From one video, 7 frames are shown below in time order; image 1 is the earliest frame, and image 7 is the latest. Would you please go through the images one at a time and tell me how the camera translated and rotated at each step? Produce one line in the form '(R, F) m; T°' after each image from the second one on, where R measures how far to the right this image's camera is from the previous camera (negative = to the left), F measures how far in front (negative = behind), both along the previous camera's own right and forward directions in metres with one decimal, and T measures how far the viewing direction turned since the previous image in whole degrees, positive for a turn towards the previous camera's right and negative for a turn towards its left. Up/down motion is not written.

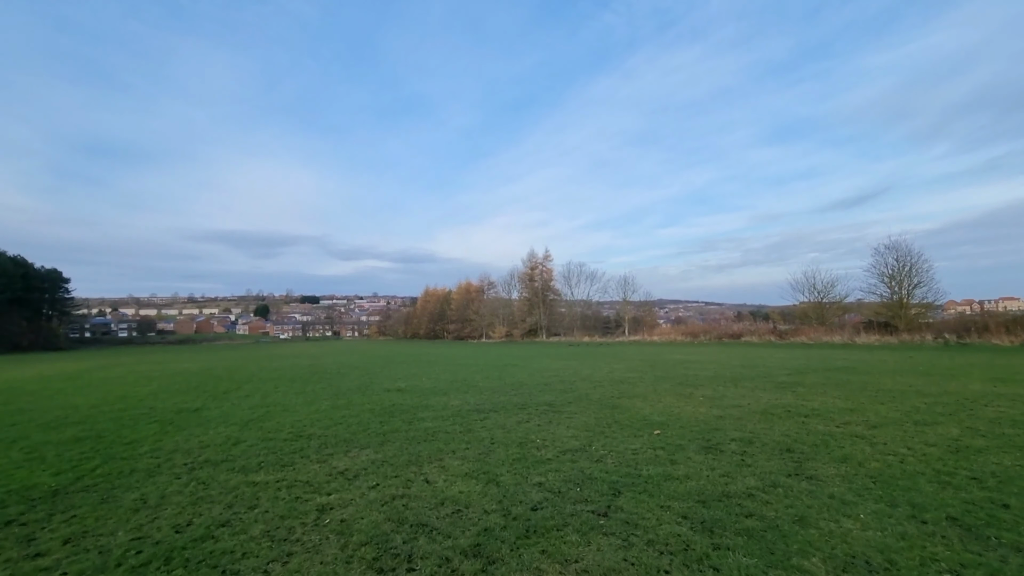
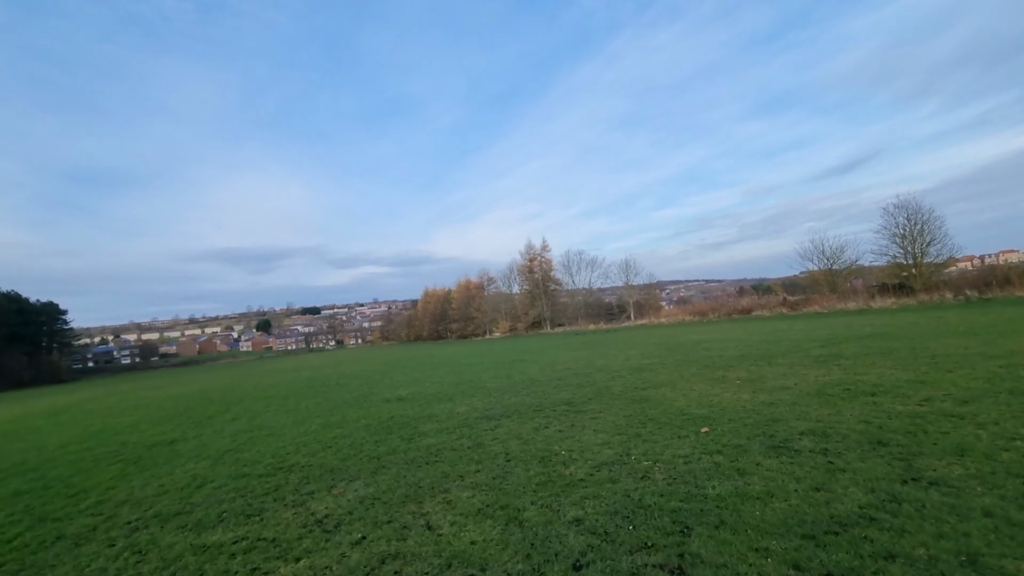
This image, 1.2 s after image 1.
(-0.1, +1.3) m; 0°
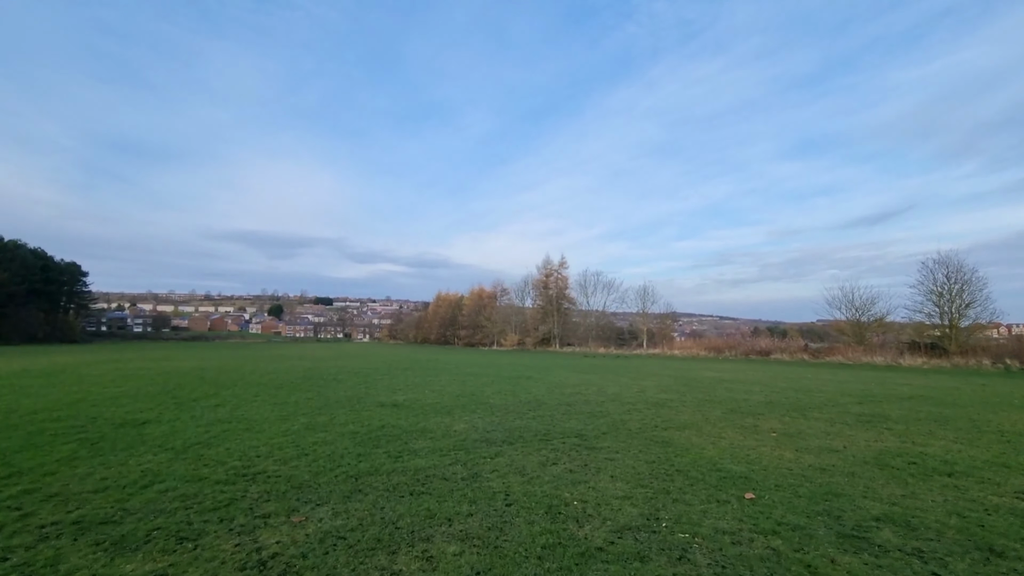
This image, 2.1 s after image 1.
(-0.1, +1.0) m; -2°
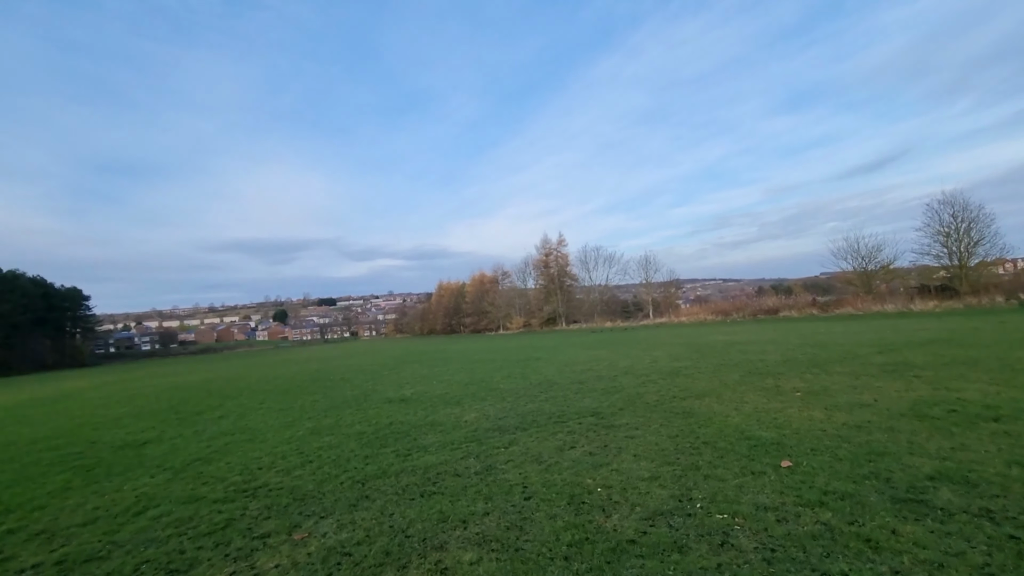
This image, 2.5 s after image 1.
(0.0, +0.5) m; 0°
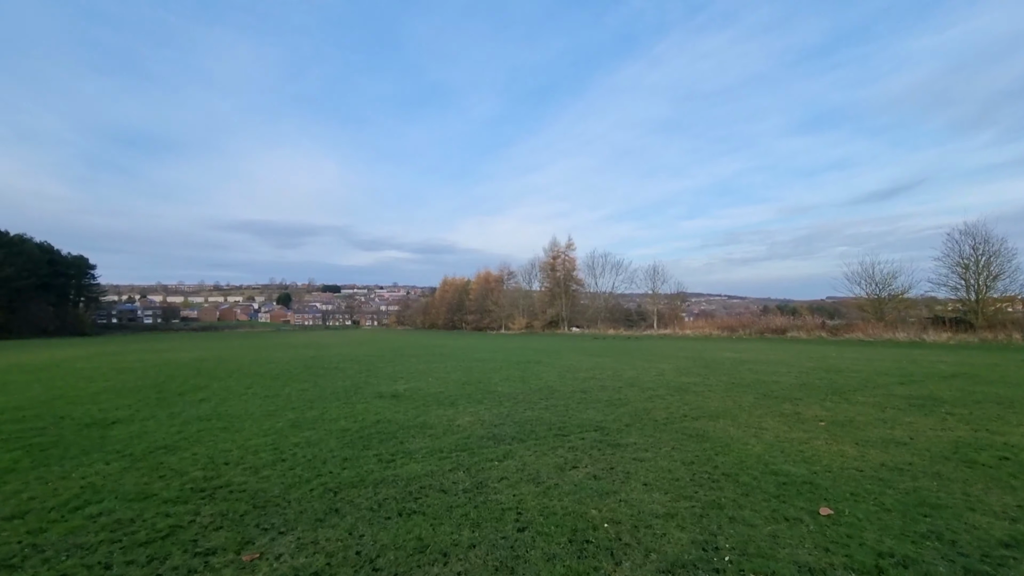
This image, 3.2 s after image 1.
(0.0, +0.7) m; 0°
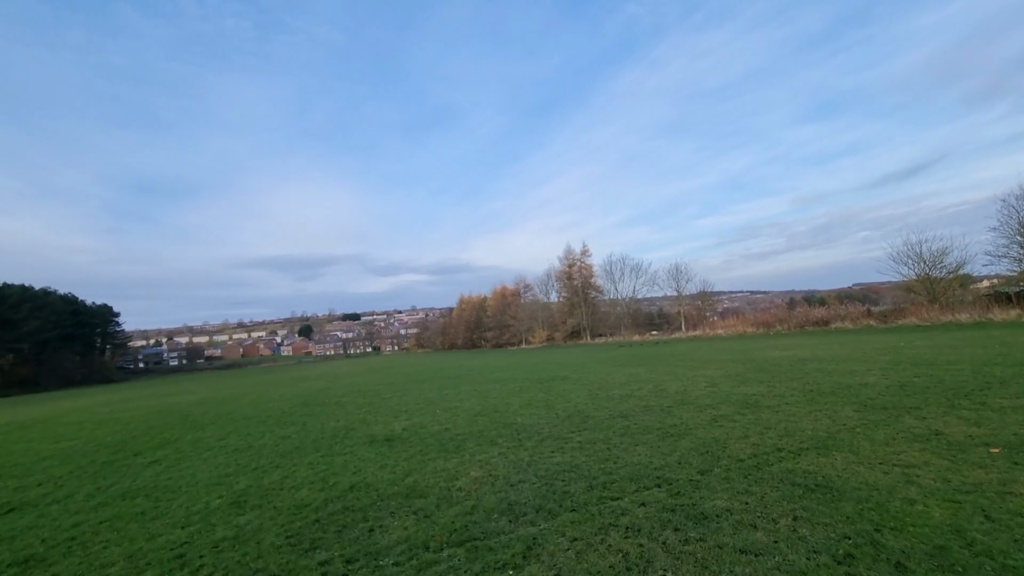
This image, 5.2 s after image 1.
(+0.1, +2.4) m; -2°
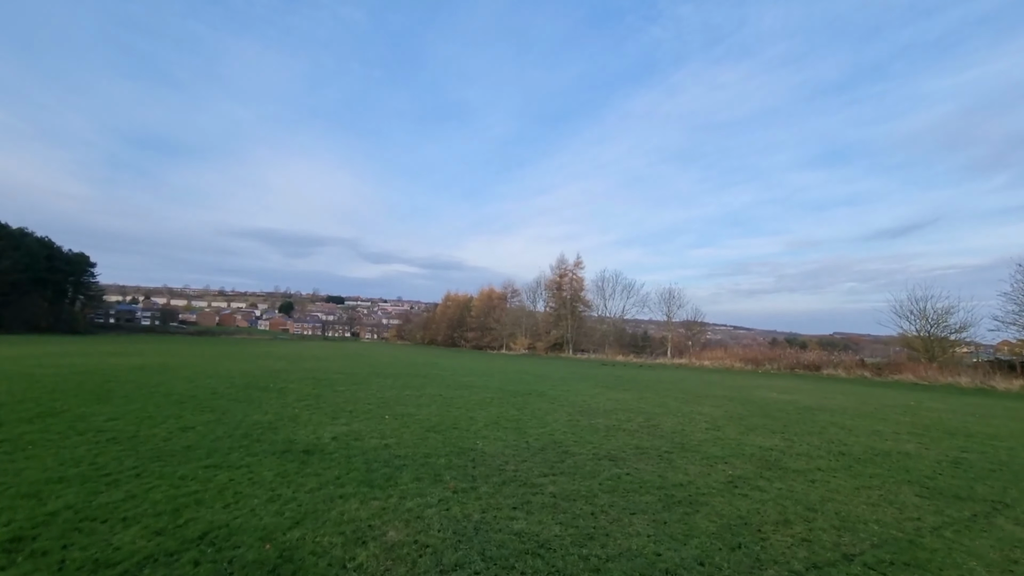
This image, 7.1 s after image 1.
(+0.1, +2.1) m; +1°
